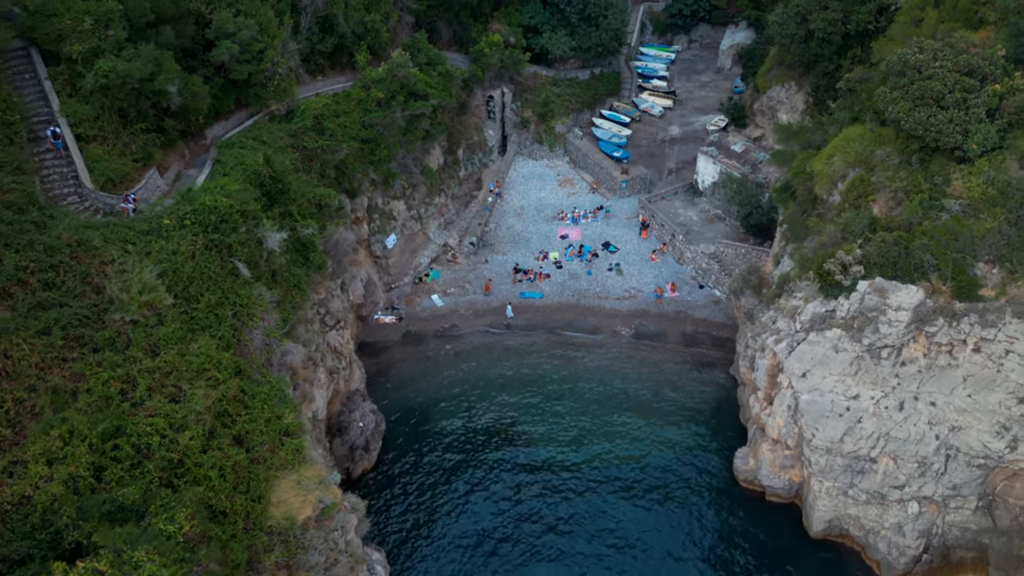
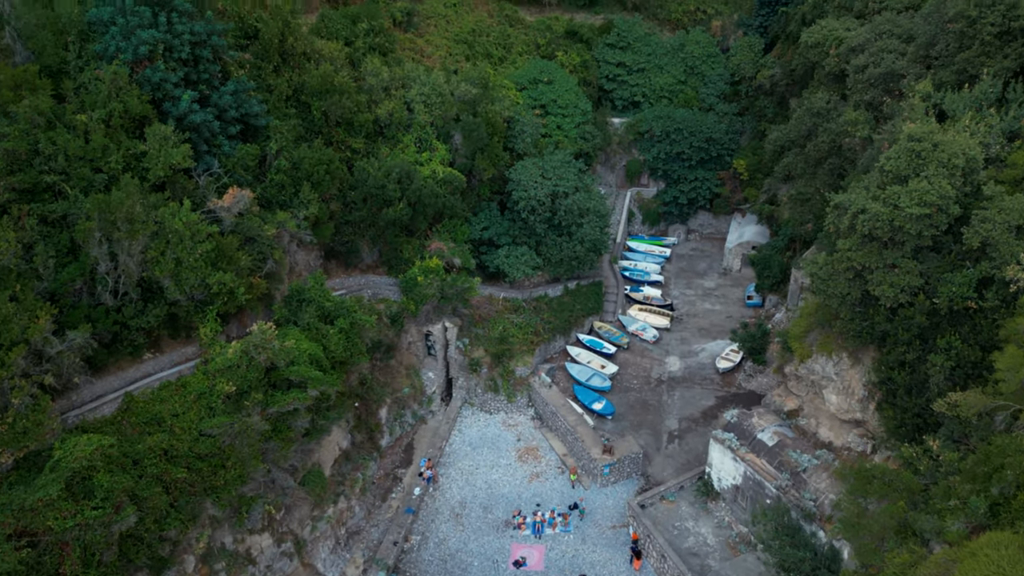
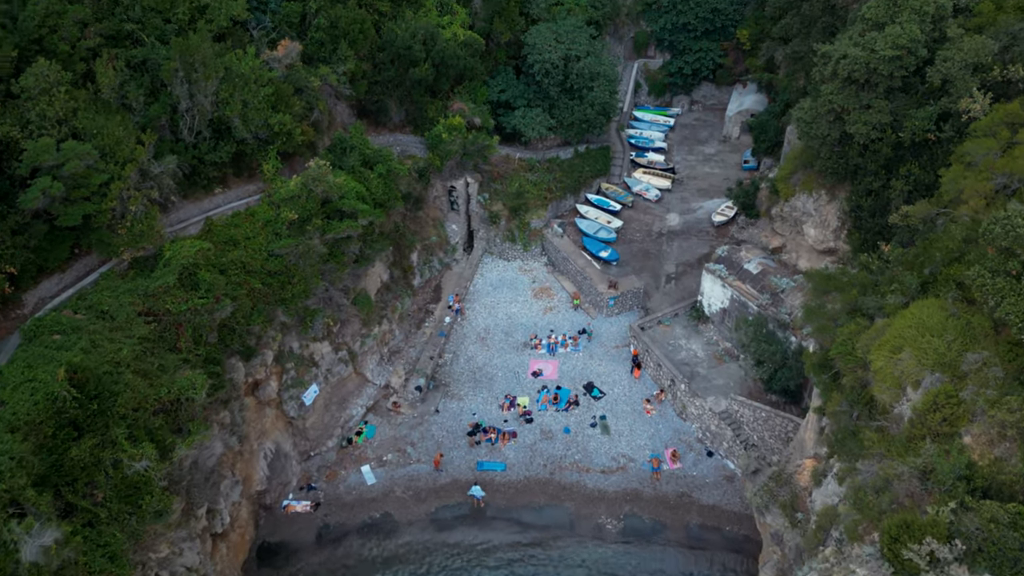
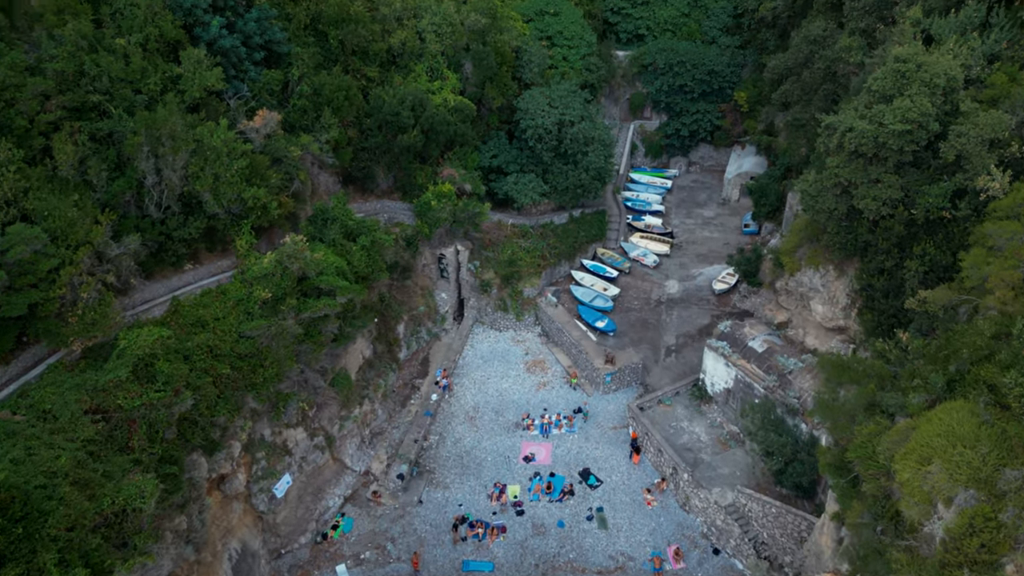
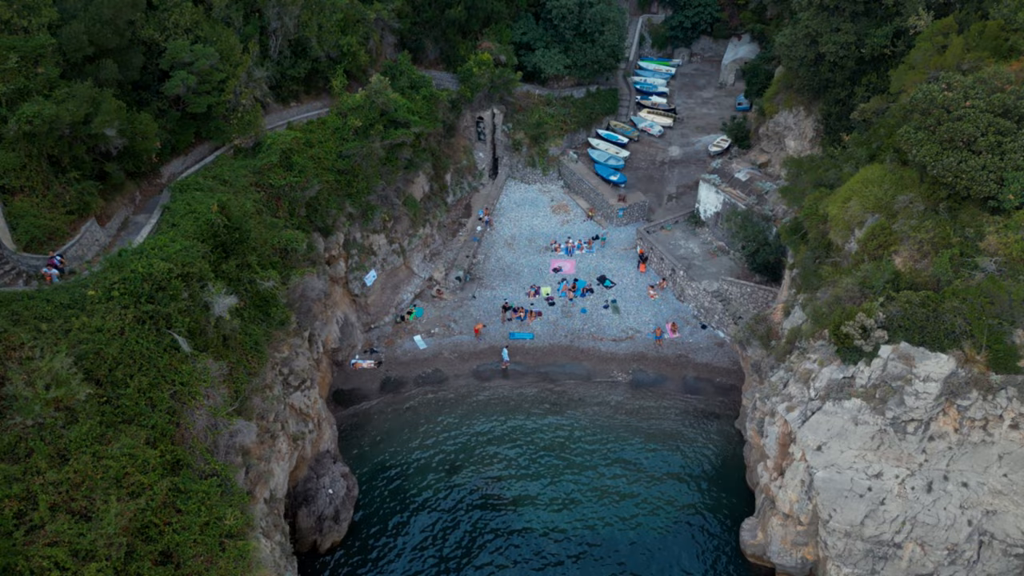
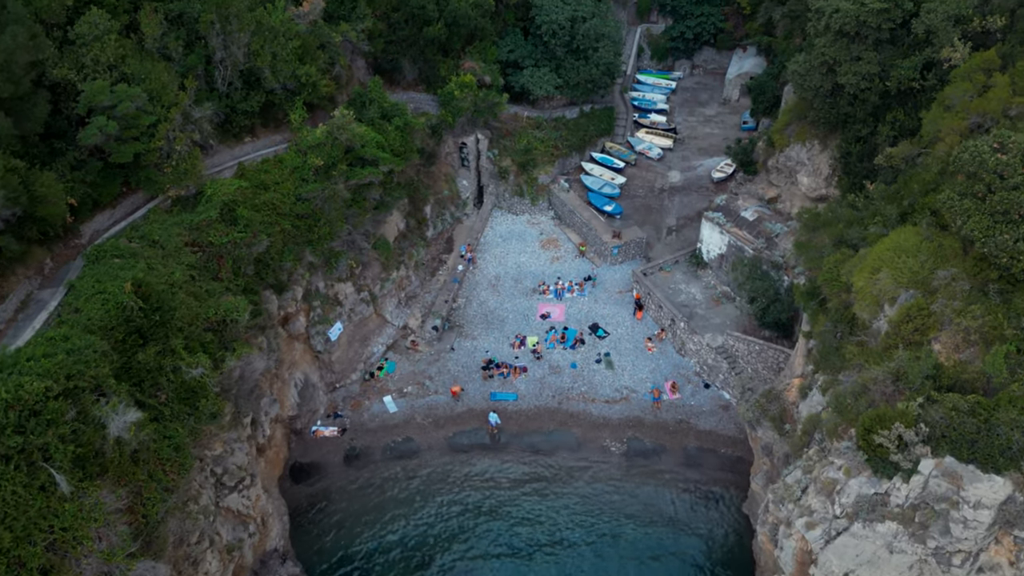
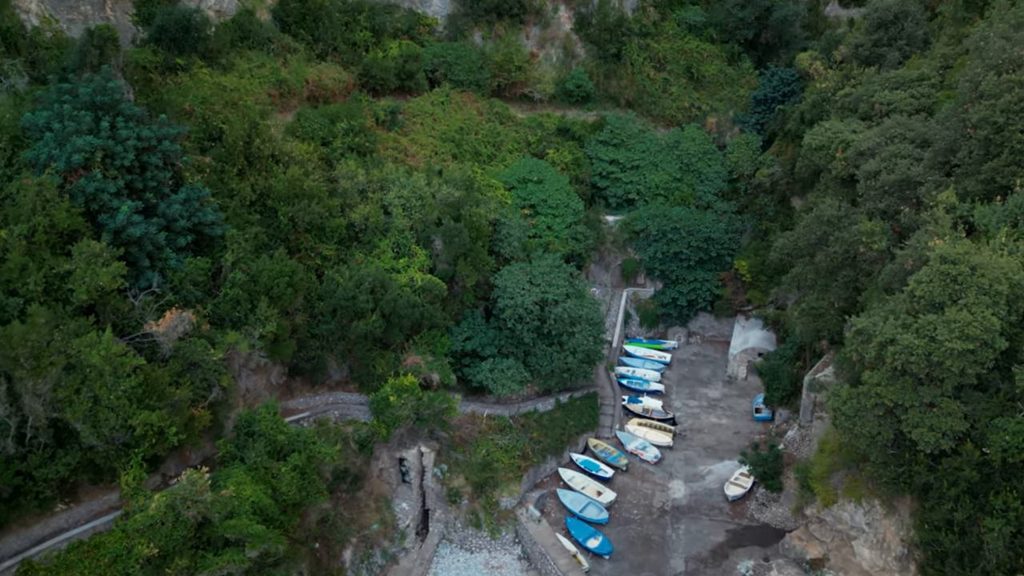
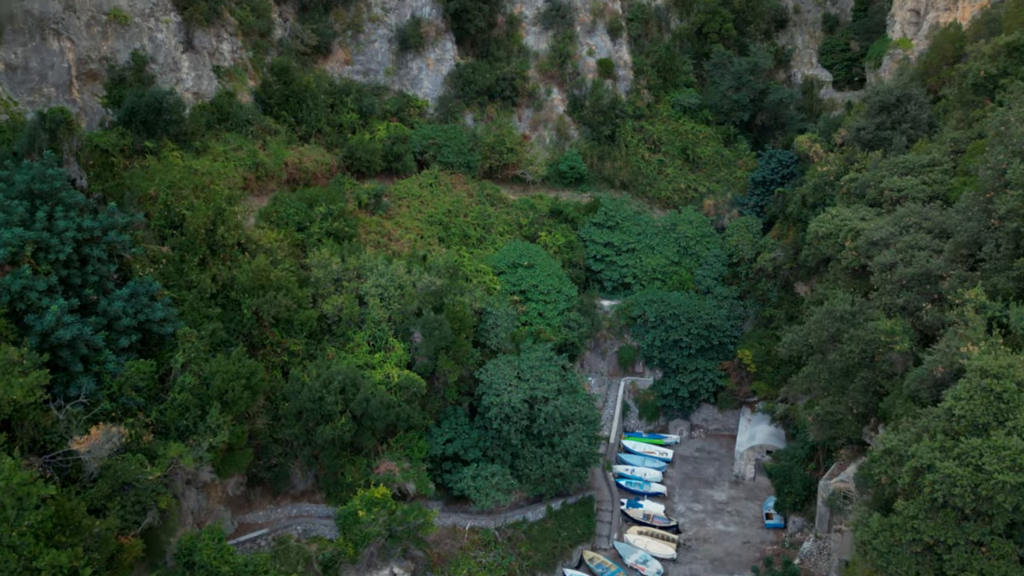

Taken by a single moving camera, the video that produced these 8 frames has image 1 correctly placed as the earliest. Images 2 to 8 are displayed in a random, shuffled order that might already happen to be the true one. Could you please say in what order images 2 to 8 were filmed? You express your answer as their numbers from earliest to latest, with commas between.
5, 6, 3, 4, 2, 7, 8
